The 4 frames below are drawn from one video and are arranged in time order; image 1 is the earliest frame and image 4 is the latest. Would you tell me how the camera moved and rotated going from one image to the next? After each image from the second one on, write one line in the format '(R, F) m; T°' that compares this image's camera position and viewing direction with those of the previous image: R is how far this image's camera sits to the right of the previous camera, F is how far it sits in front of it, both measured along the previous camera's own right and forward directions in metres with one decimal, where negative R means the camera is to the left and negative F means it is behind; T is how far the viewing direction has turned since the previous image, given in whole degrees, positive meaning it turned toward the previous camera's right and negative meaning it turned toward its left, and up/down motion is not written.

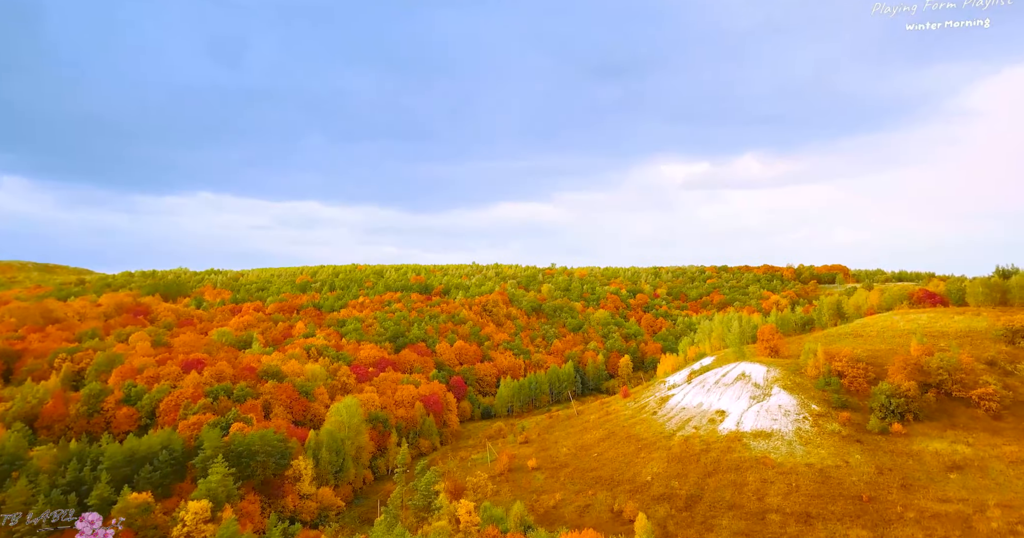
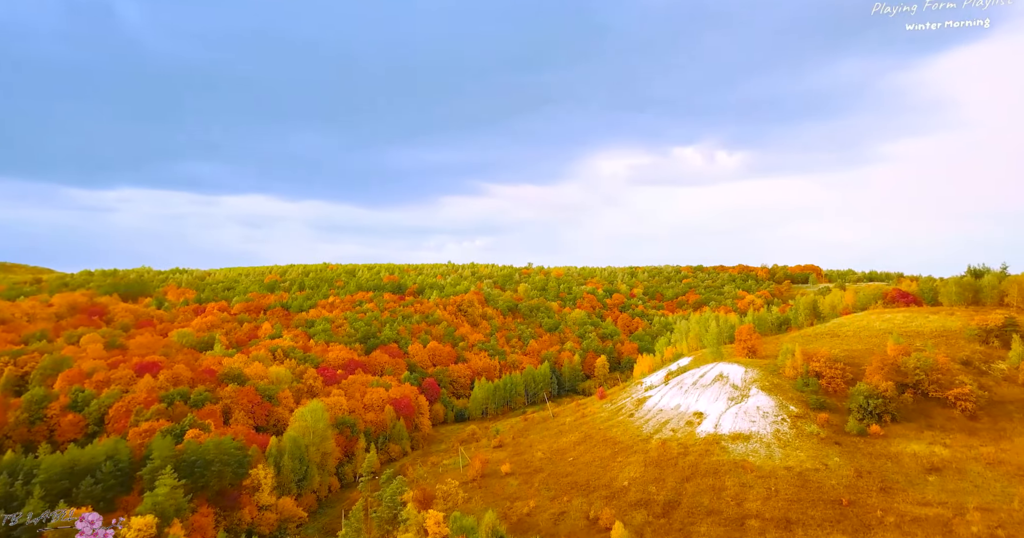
(+0.4, +2.2) m; +2°
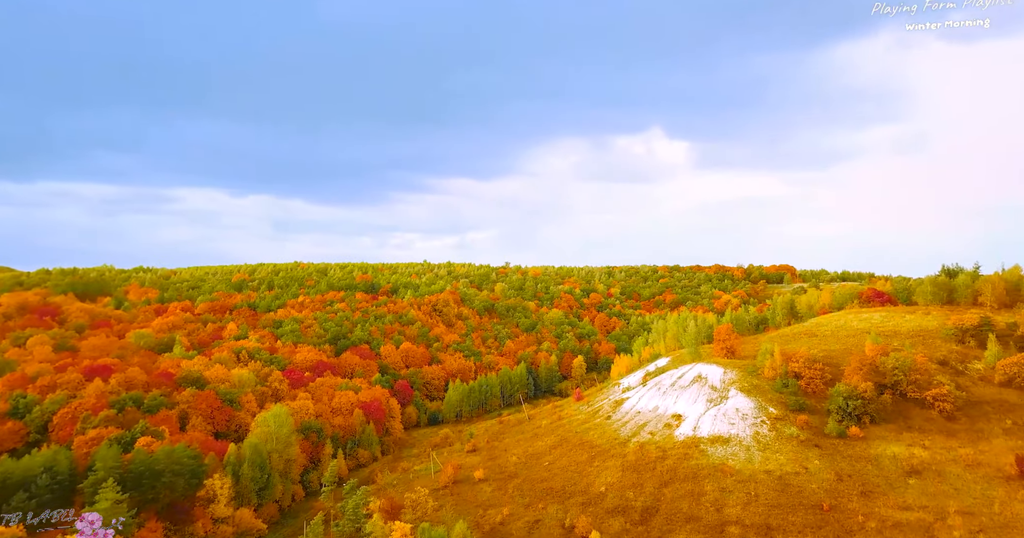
(+0.4, +2.3) m; +2°
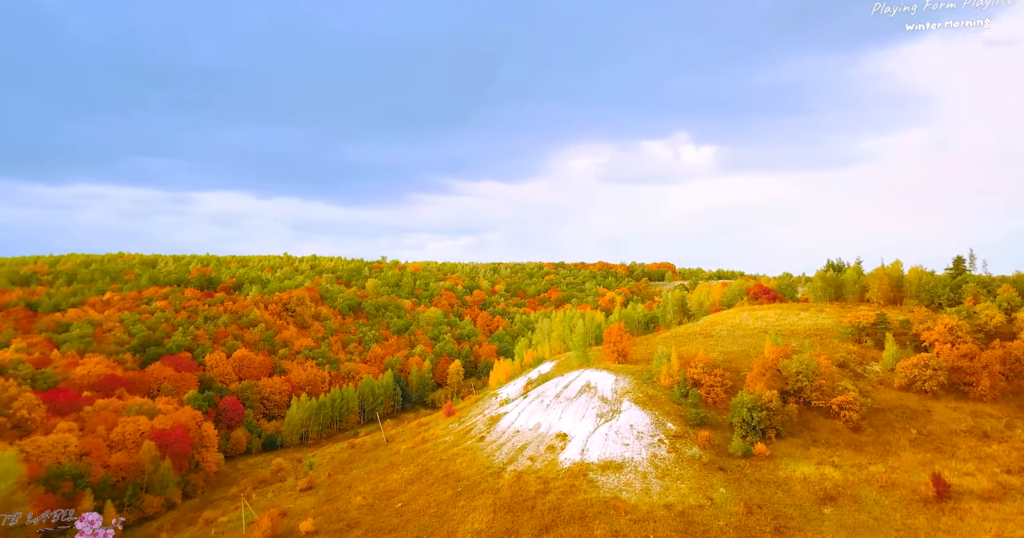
(+3.5, +13.9) m; +9°
